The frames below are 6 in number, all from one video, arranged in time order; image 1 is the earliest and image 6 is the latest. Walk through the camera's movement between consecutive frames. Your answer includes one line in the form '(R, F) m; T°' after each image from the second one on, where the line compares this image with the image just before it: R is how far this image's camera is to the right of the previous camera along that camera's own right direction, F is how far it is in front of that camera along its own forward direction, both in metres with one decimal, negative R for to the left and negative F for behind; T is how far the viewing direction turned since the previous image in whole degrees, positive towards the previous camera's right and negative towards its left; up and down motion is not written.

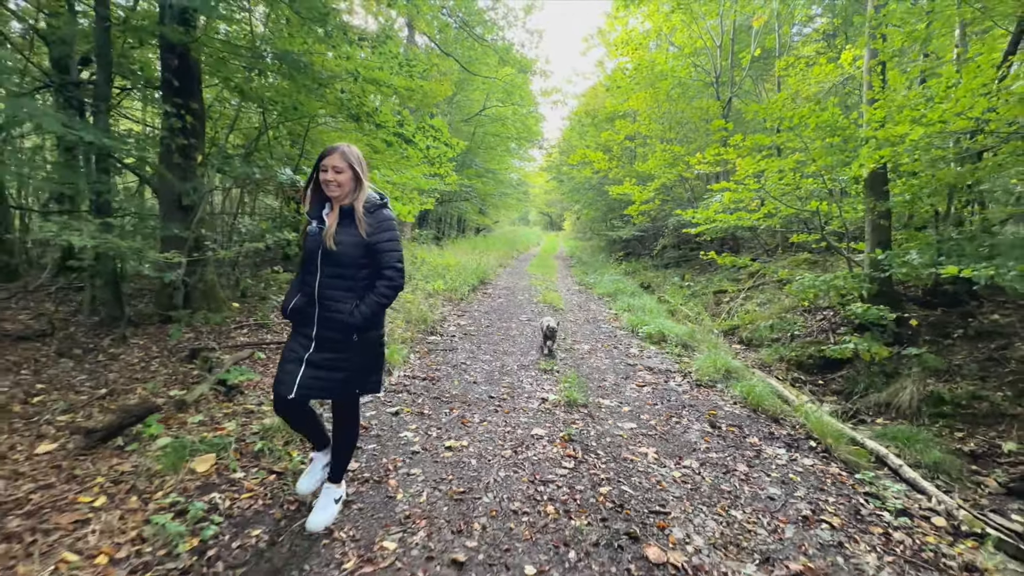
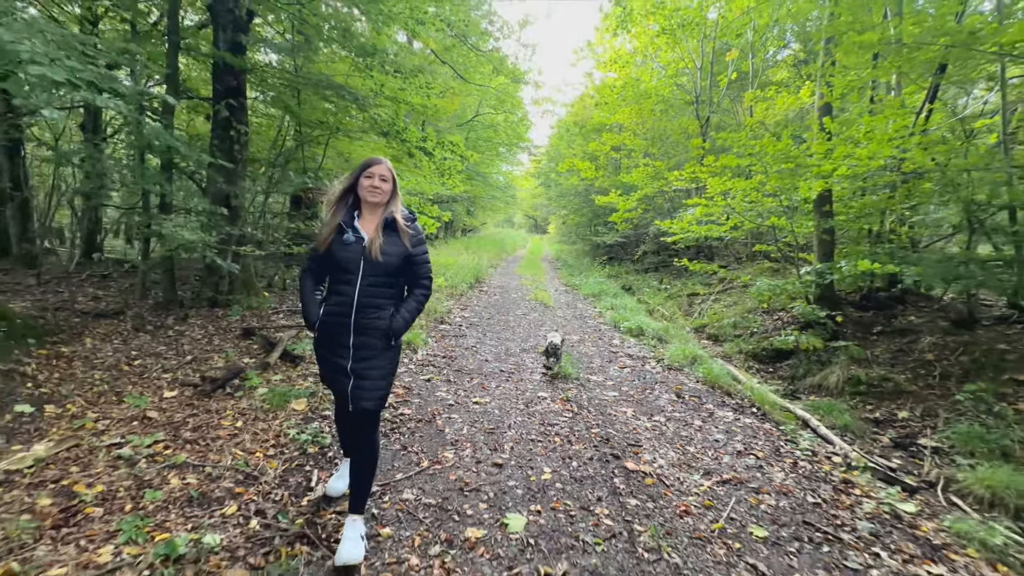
(-0.3, -0.9) m; +2°
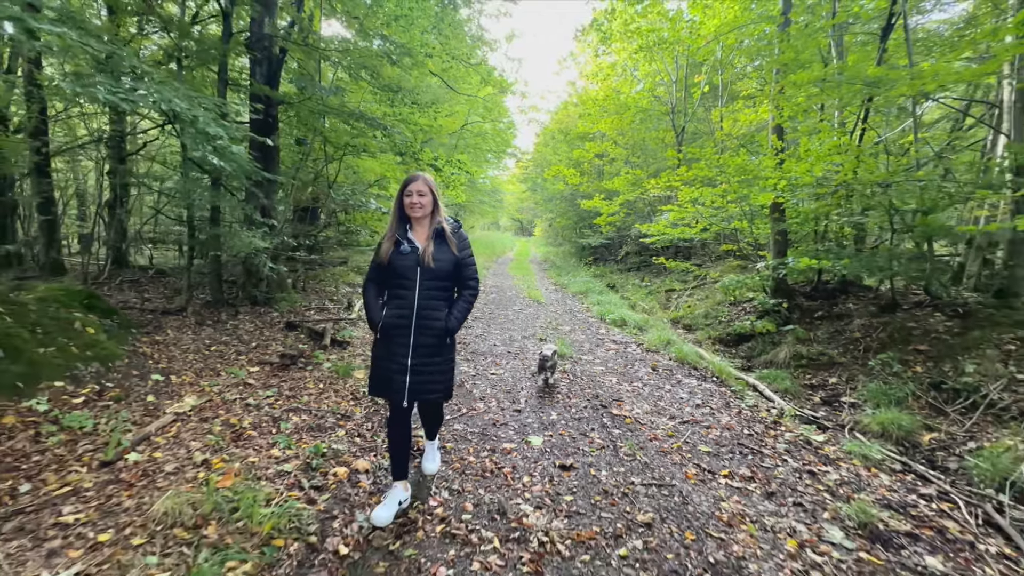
(-0.2, -1.0) m; +2°
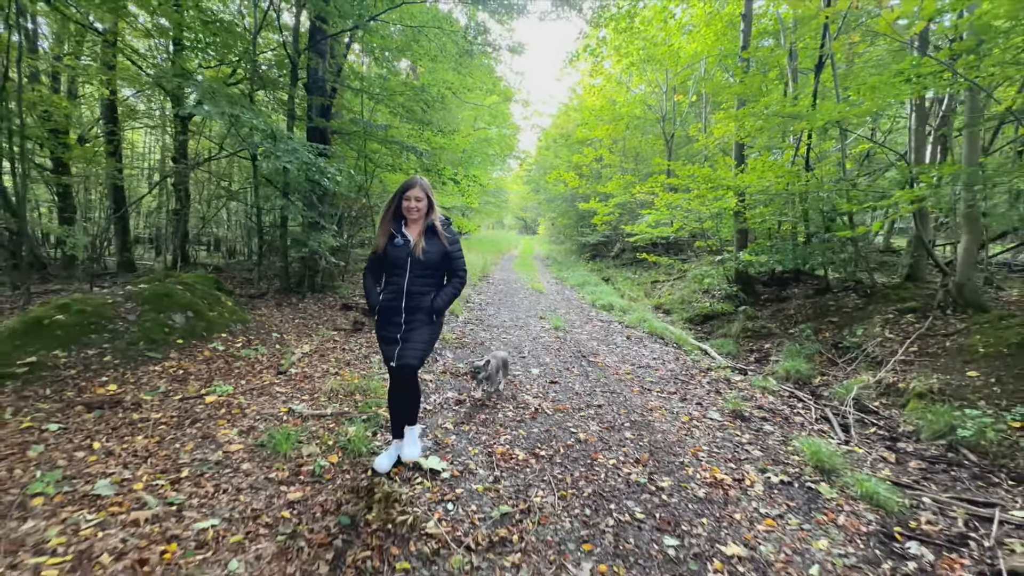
(0.0, -1.6) m; -1°
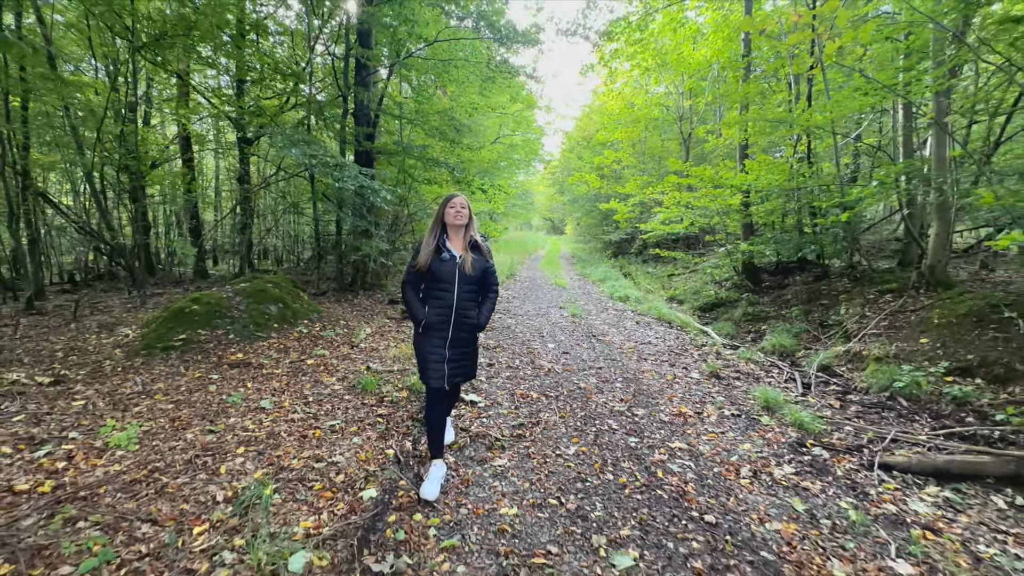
(+0.1, -1.1) m; -4°
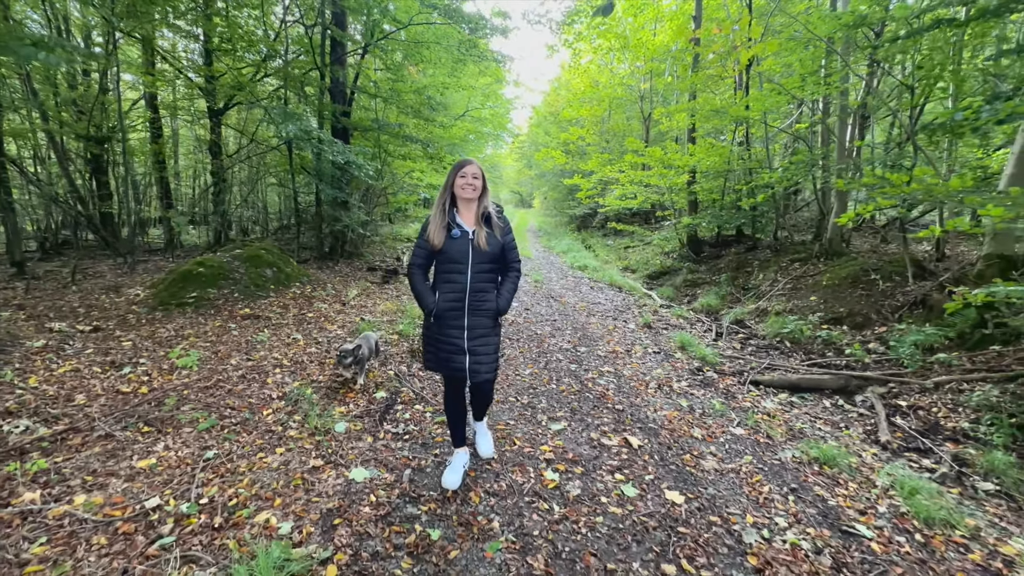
(0.0, -0.9) m; +4°
